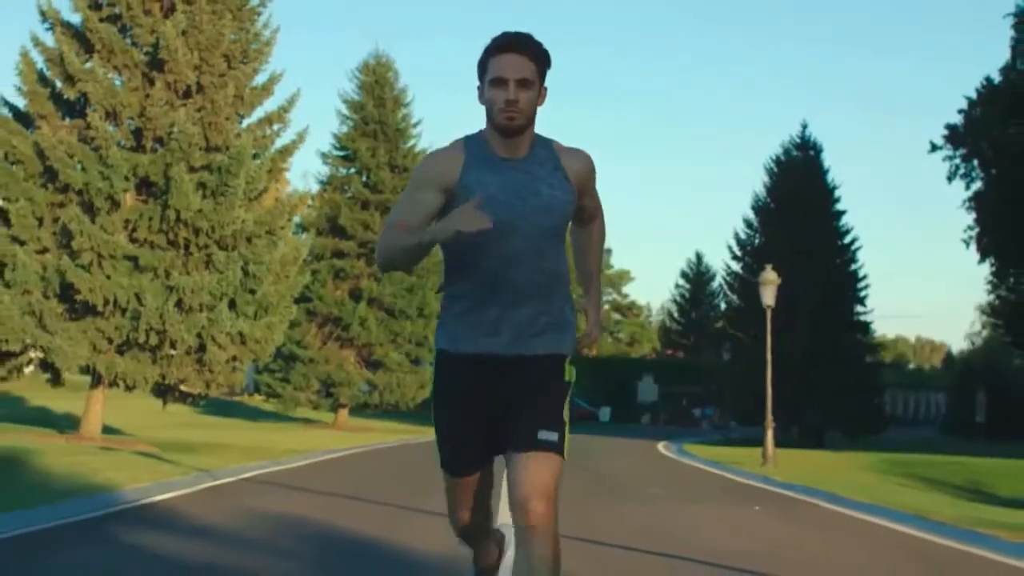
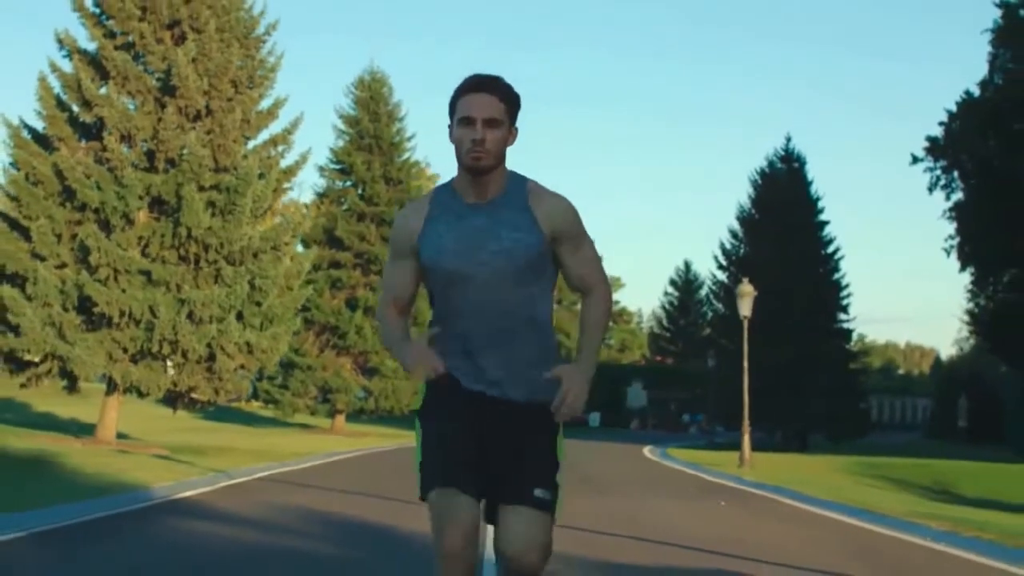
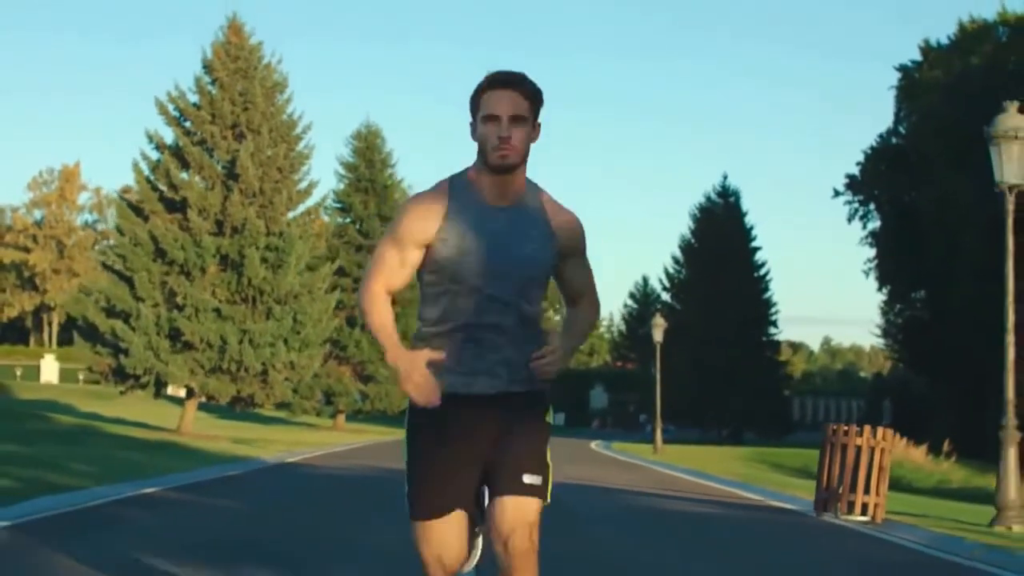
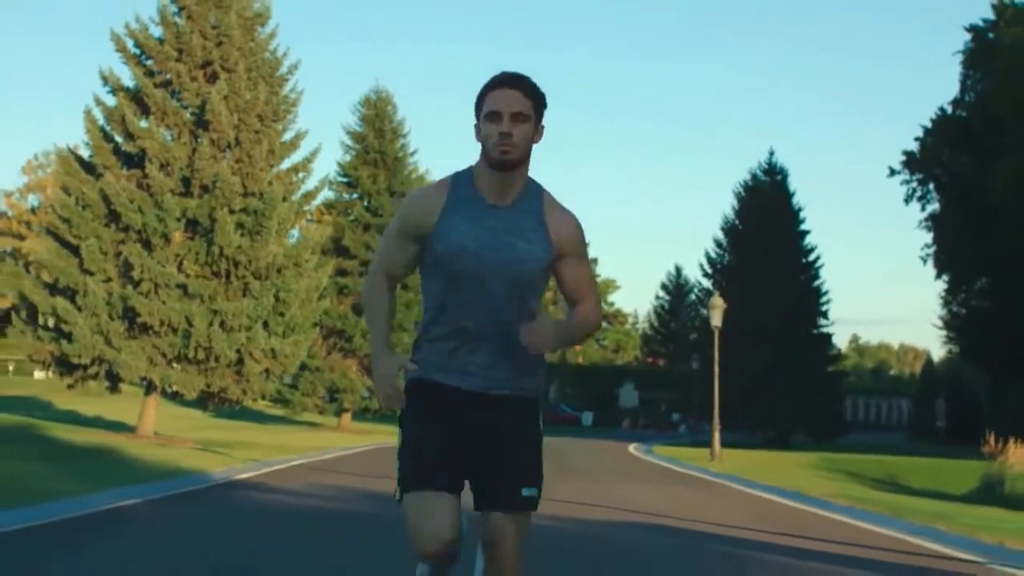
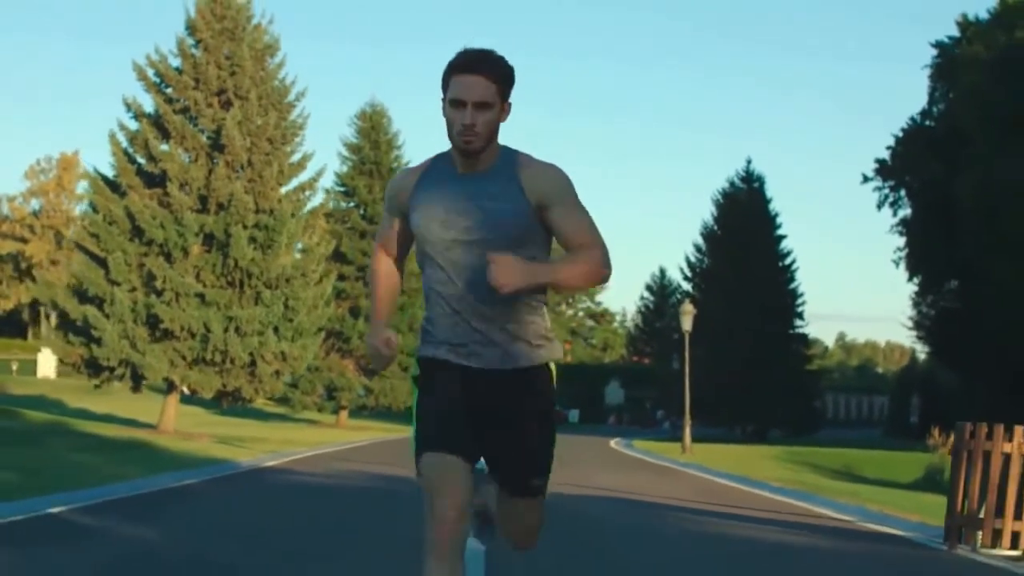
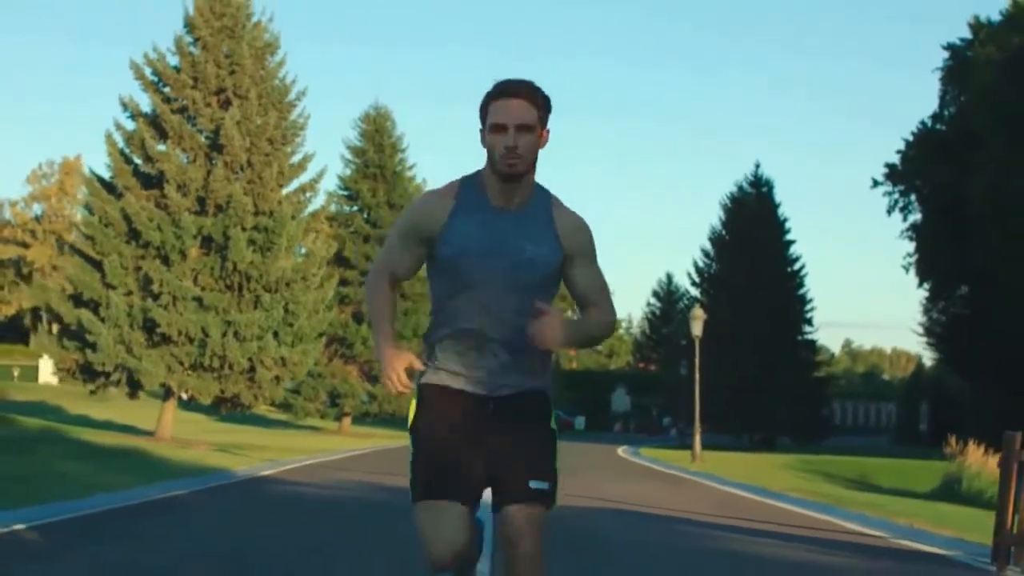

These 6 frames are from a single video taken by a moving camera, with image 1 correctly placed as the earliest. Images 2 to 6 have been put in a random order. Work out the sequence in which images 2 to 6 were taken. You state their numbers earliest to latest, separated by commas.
2, 4, 6, 5, 3
